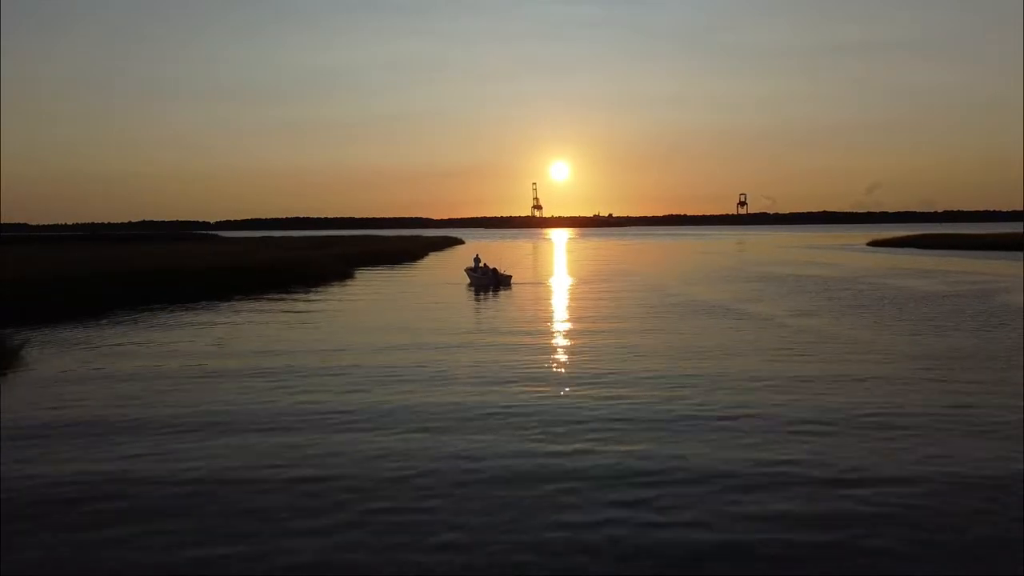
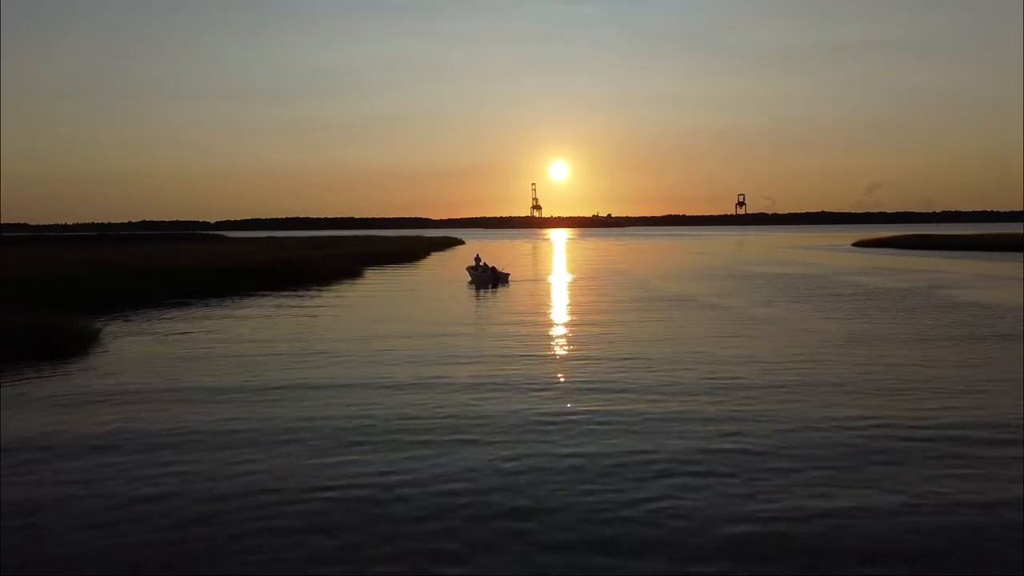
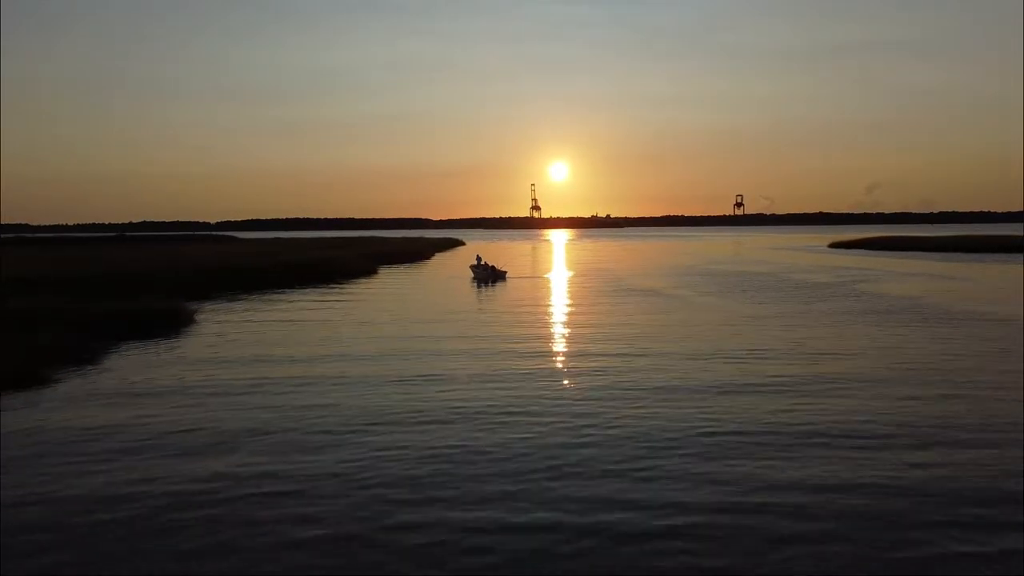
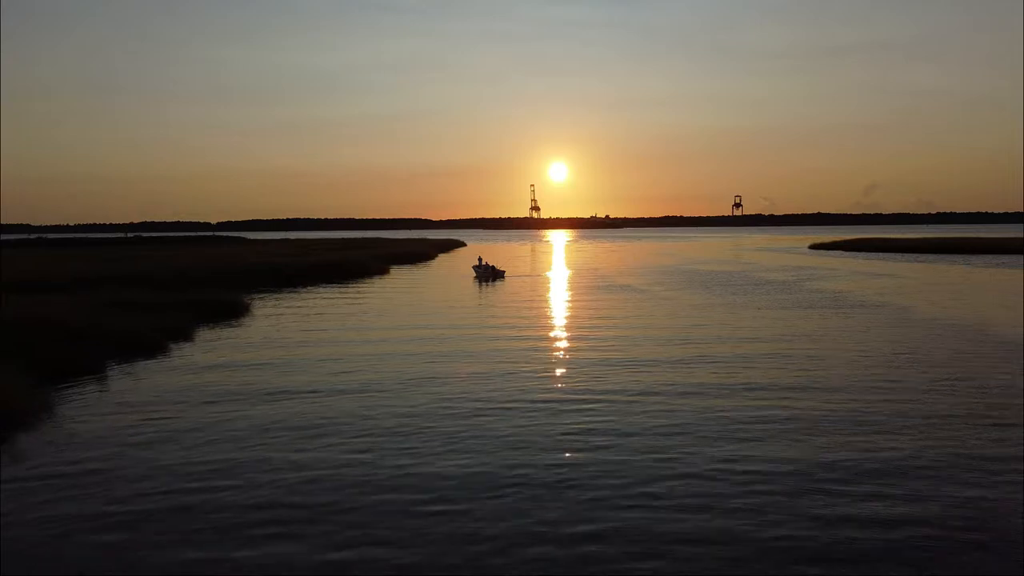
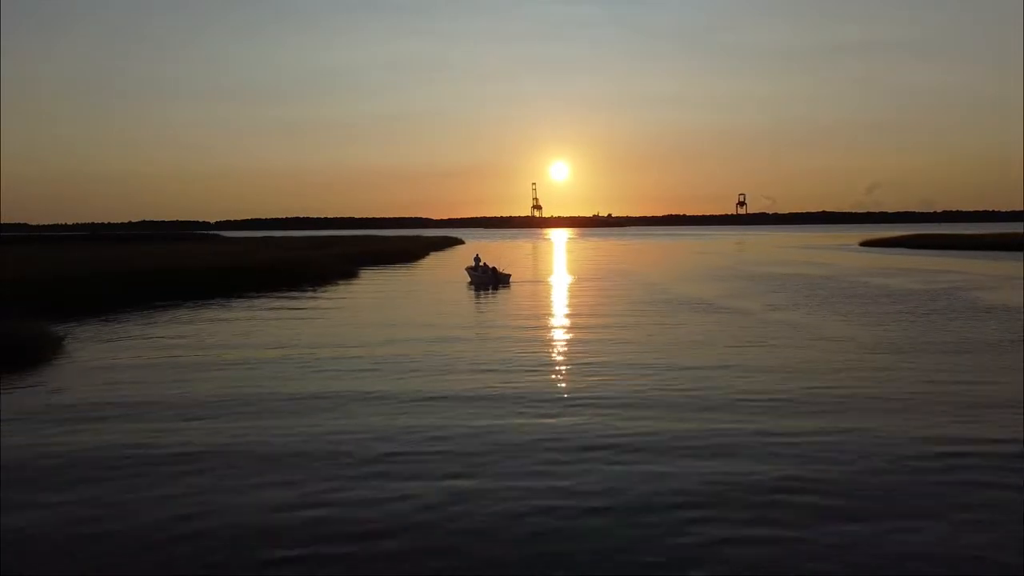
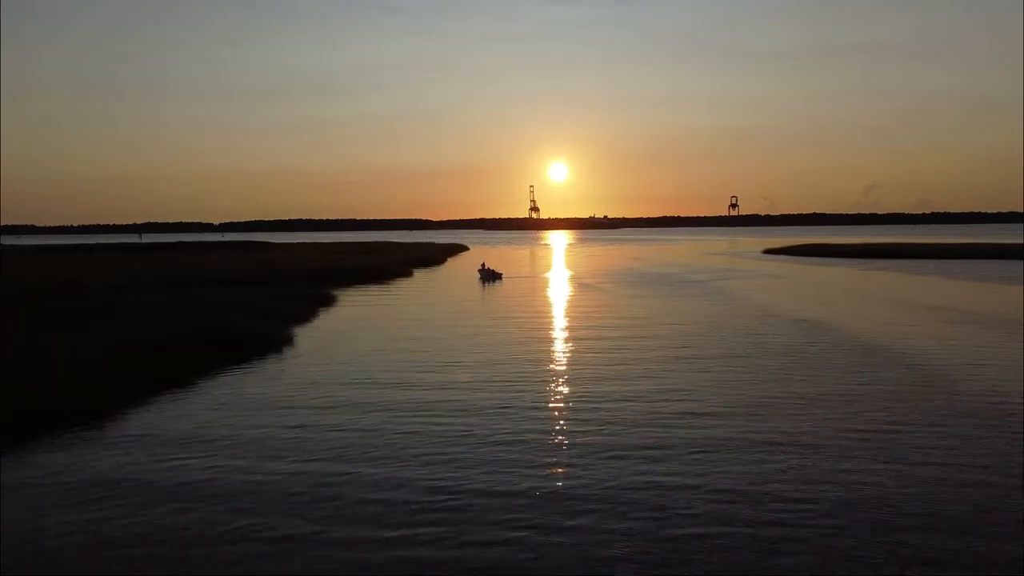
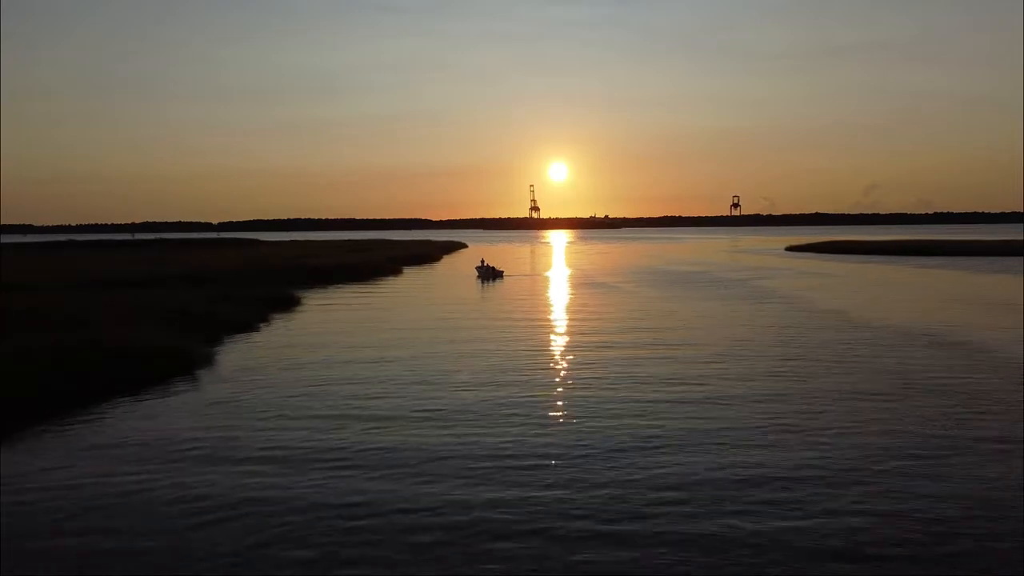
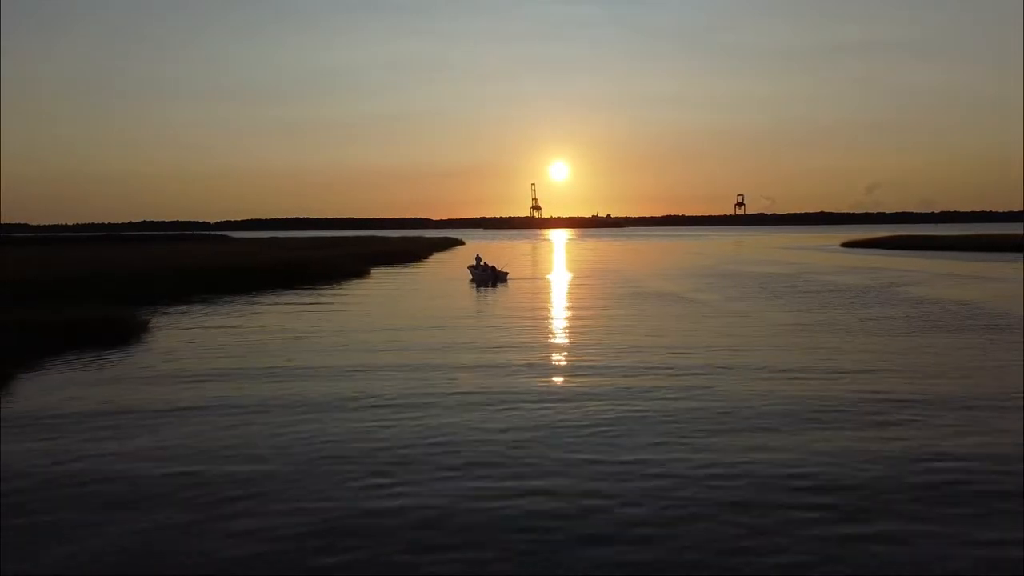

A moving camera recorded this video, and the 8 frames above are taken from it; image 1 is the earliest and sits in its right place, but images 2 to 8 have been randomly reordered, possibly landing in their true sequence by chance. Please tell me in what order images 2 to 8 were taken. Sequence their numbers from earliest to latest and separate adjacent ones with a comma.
5, 2, 8, 3, 4, 7, 6
